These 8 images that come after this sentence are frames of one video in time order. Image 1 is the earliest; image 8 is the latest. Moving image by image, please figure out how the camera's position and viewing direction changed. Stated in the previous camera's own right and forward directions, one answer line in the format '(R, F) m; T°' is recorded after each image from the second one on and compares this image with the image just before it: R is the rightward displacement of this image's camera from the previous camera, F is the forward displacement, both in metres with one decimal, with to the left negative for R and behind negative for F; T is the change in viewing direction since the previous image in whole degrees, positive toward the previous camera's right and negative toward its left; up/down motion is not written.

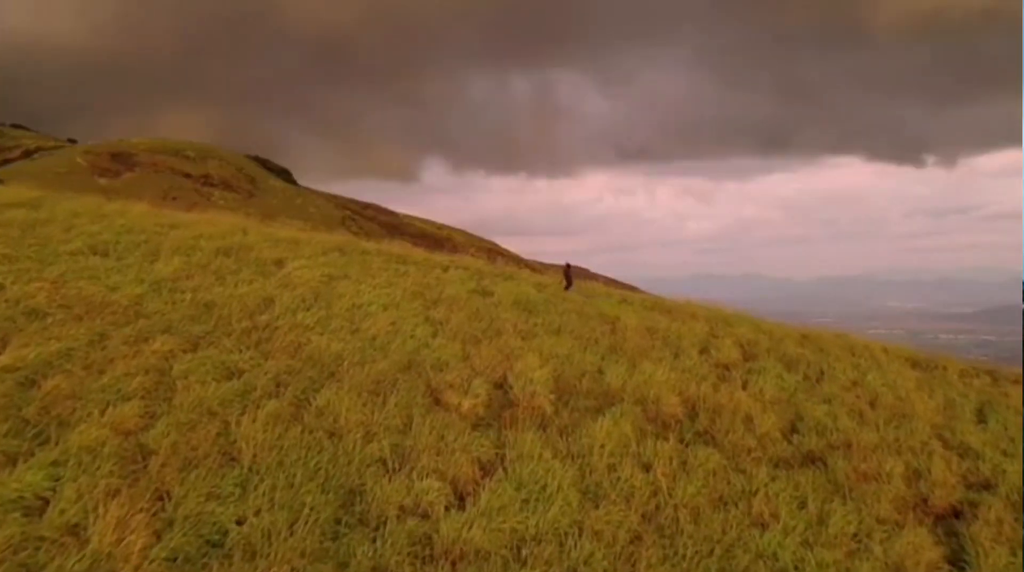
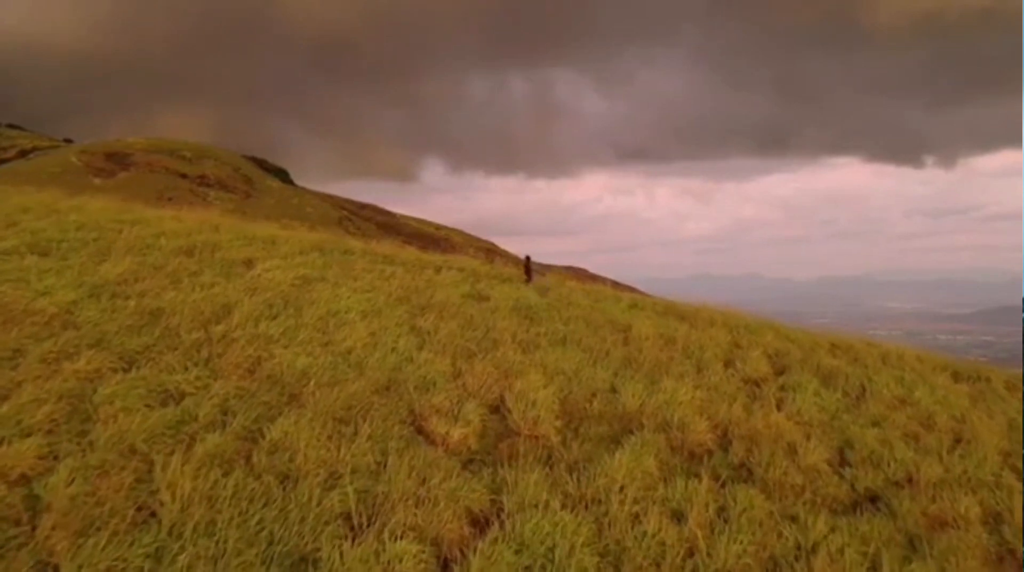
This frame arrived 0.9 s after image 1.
(0.0, +1.0) m; 0°
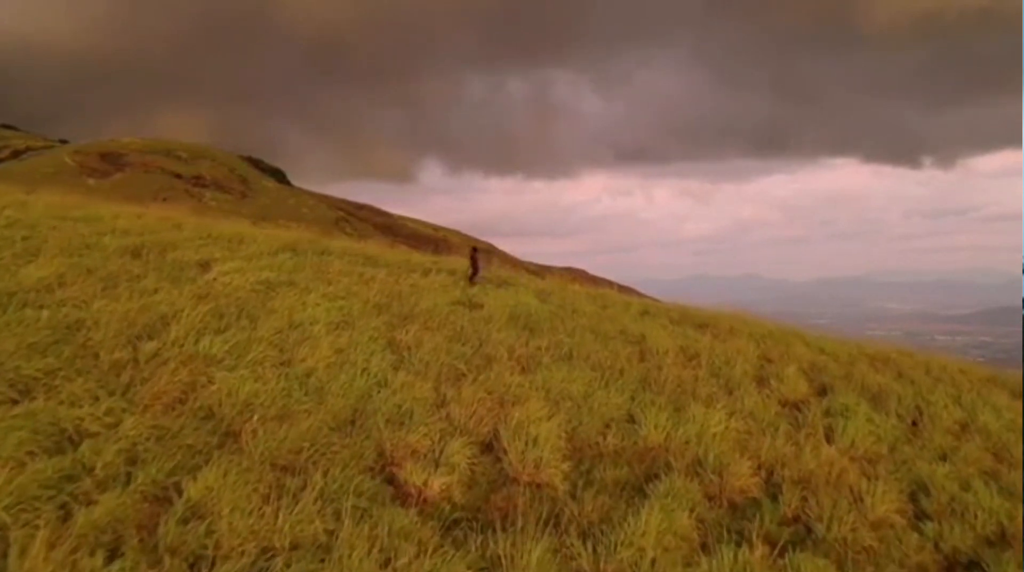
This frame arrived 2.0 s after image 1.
(0.0, +1.0) m; 0°
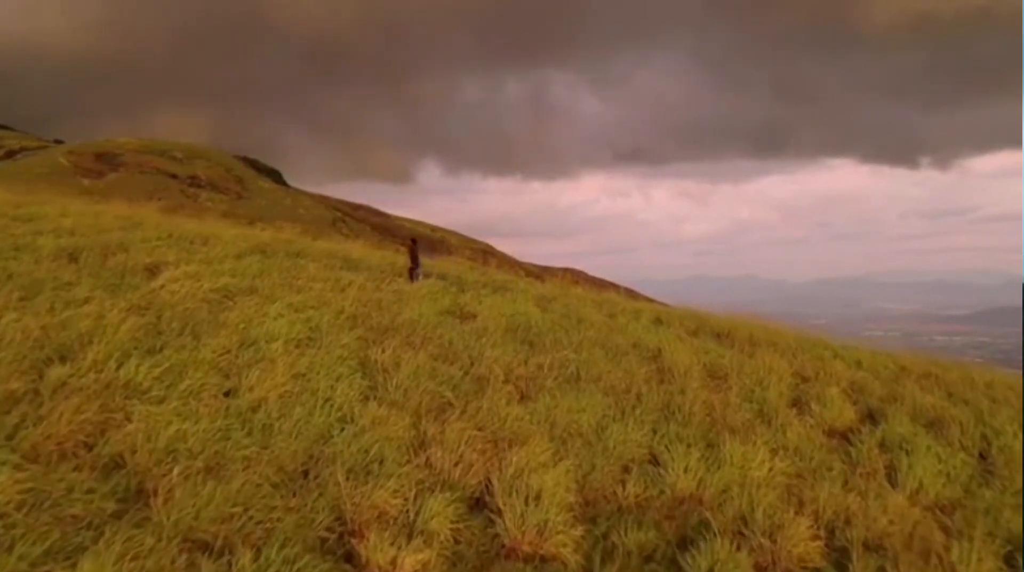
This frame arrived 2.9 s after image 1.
(0.0, +0.9) m; 0°
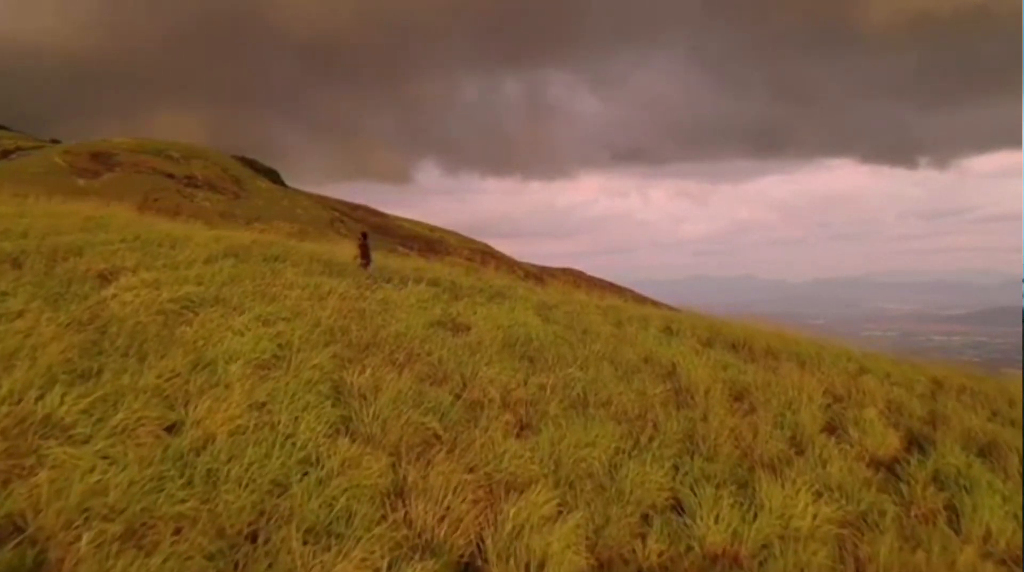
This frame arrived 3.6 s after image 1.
(0.0, +0.6) m; 0°
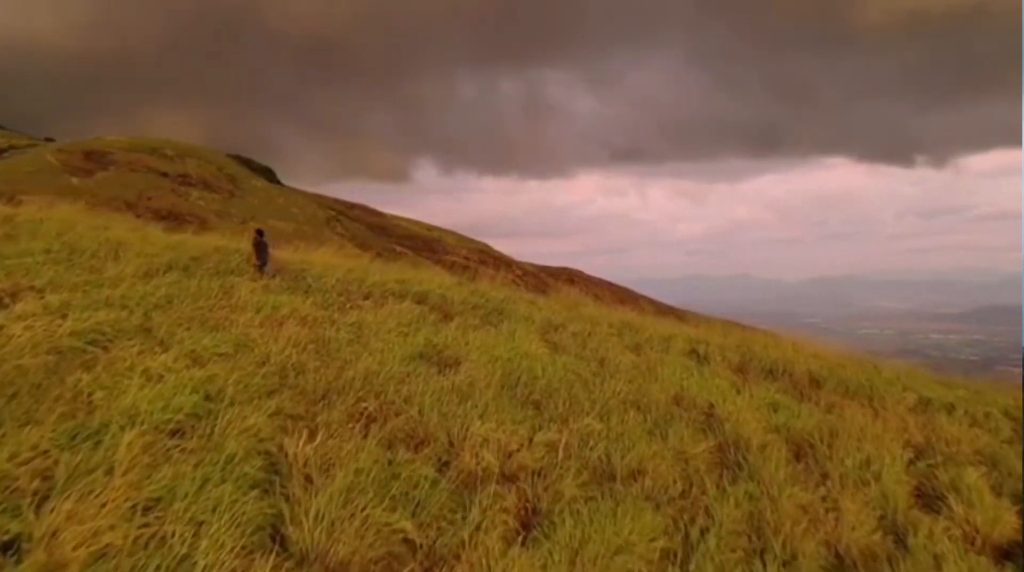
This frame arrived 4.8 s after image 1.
(0.0, +1.1) m; 0°
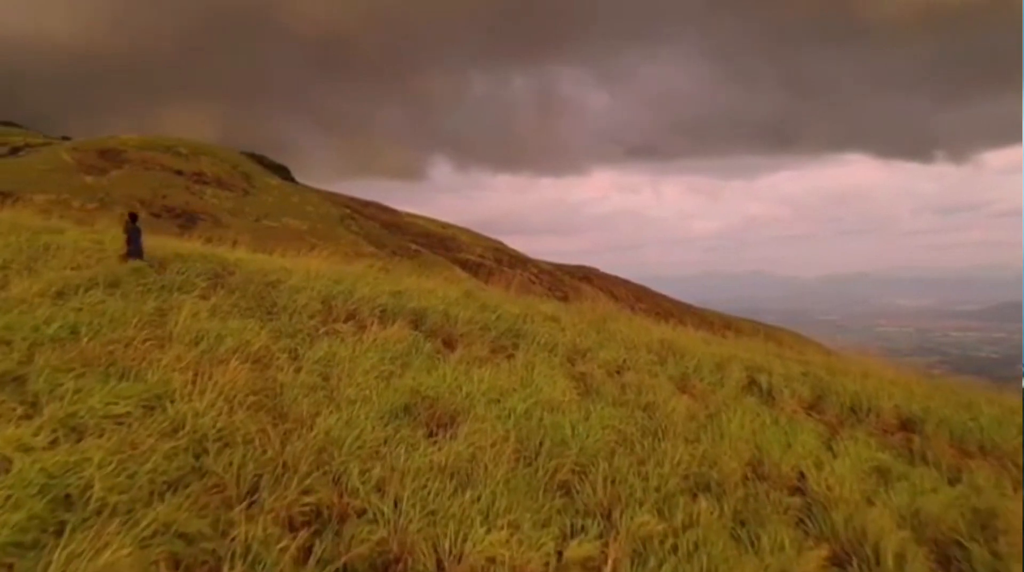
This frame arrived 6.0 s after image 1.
(0.0, +1.2) m; -1°
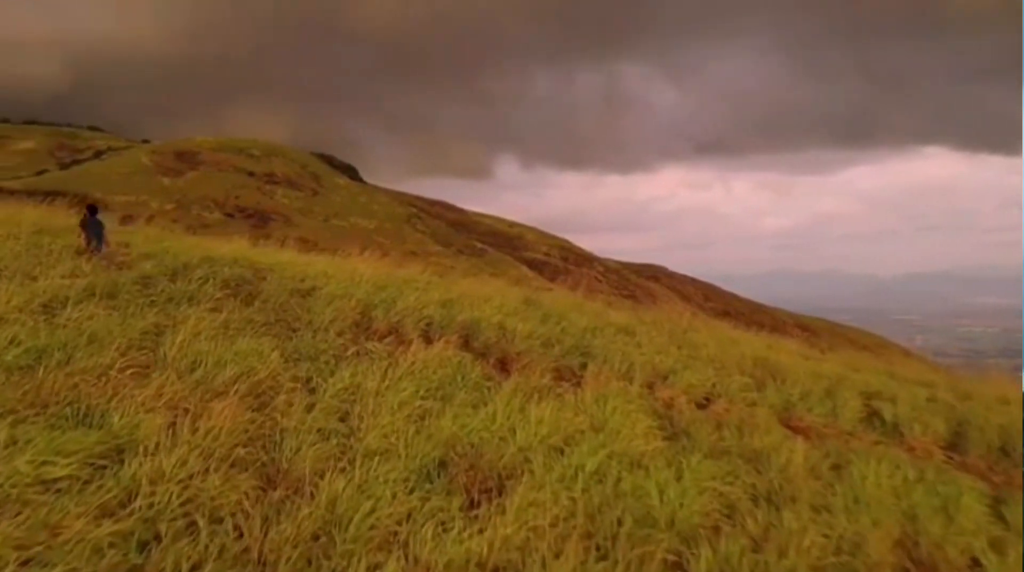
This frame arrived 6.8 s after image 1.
(0.0, +0.8) m; -5°
